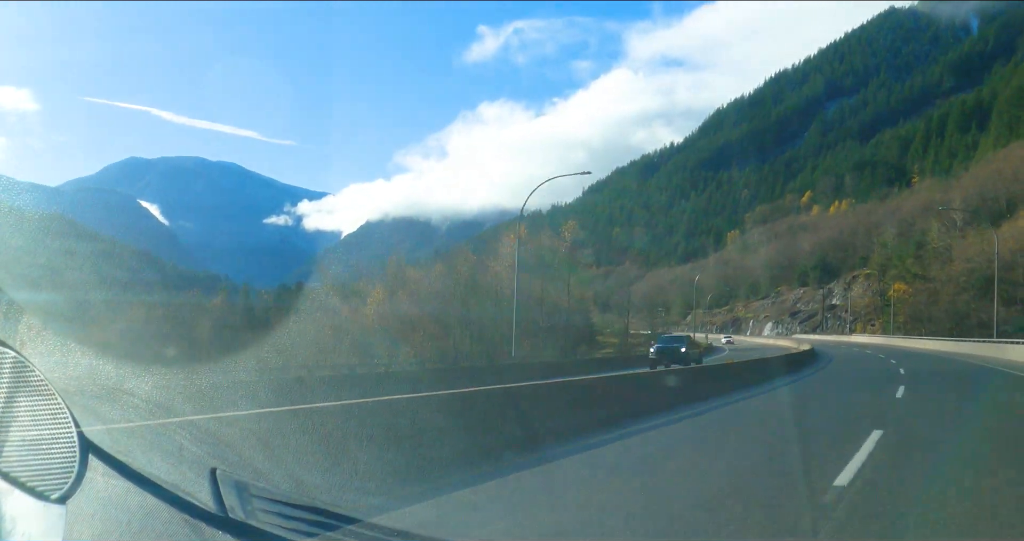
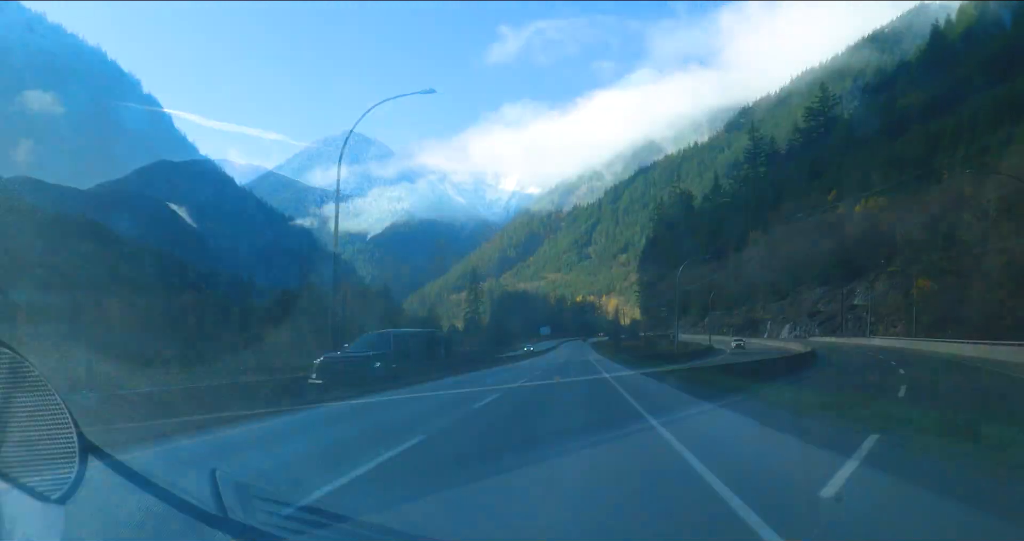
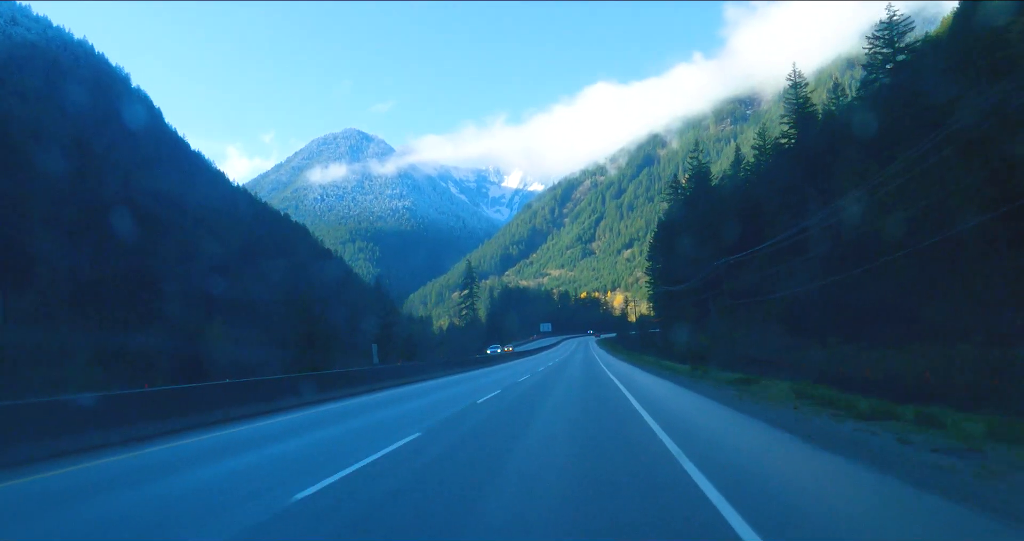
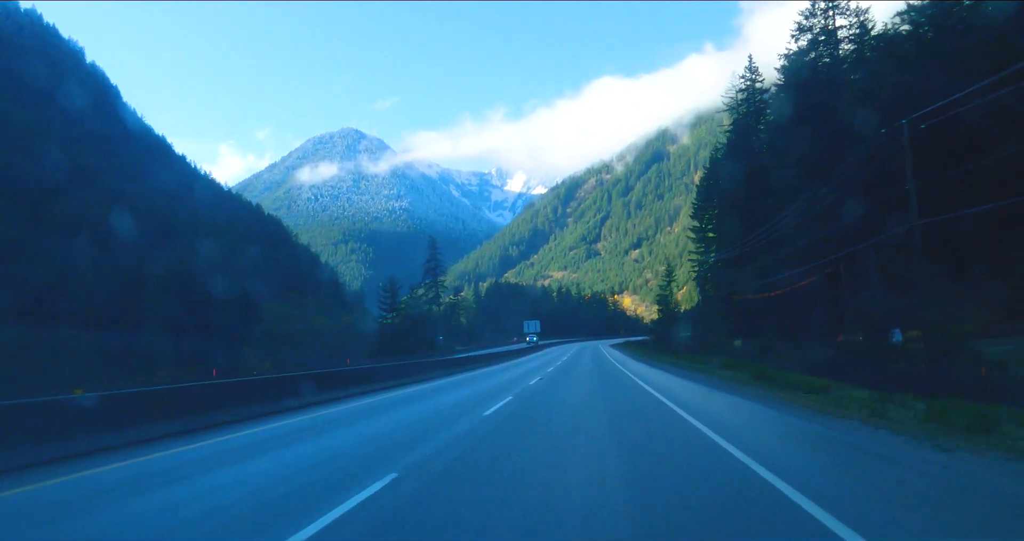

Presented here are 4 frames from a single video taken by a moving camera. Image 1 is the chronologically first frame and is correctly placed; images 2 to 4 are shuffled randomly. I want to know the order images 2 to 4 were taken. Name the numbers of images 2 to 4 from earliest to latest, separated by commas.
2, 3, 4
